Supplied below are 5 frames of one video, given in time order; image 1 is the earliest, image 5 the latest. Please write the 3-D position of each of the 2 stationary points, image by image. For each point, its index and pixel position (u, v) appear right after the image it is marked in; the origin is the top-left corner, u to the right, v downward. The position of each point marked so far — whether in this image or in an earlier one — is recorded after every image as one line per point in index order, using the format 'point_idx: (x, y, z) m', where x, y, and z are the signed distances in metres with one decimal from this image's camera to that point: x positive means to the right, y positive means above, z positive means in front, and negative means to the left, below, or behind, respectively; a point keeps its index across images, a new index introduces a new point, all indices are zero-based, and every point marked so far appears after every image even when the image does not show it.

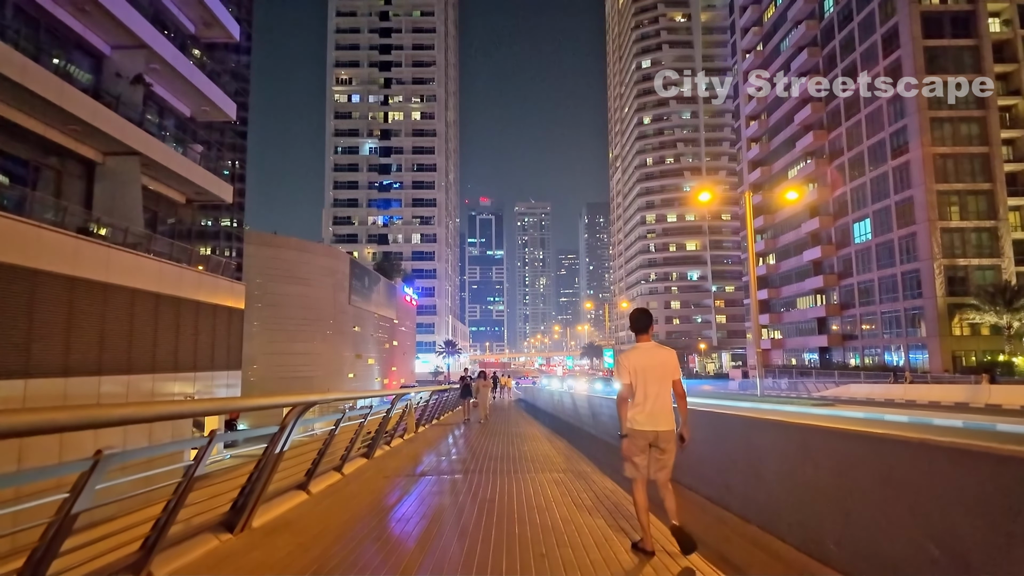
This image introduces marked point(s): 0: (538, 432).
0: (+0.7, -4.1, +16.4) m
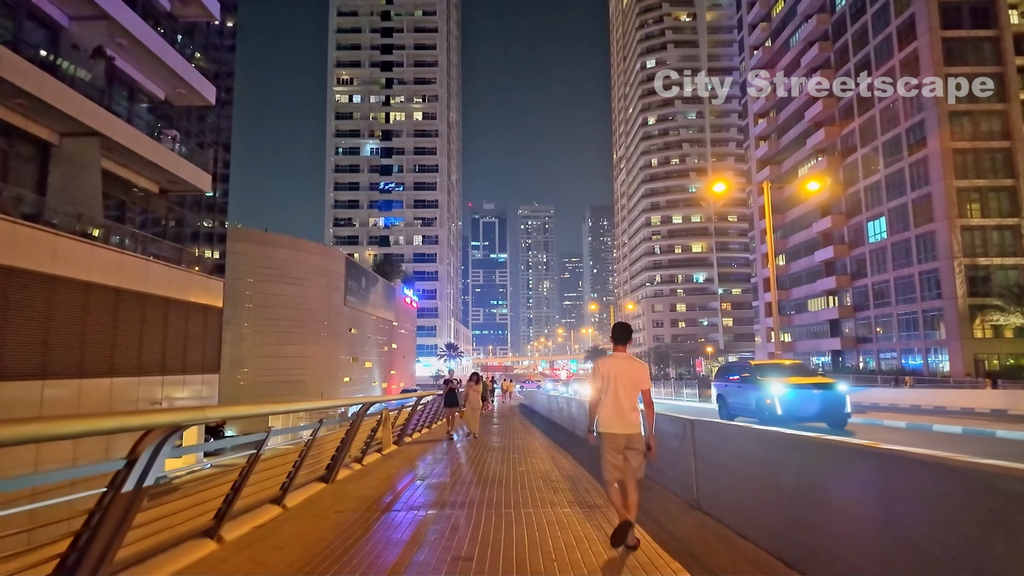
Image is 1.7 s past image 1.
0: (+0.7, -3.9, +14.6) m
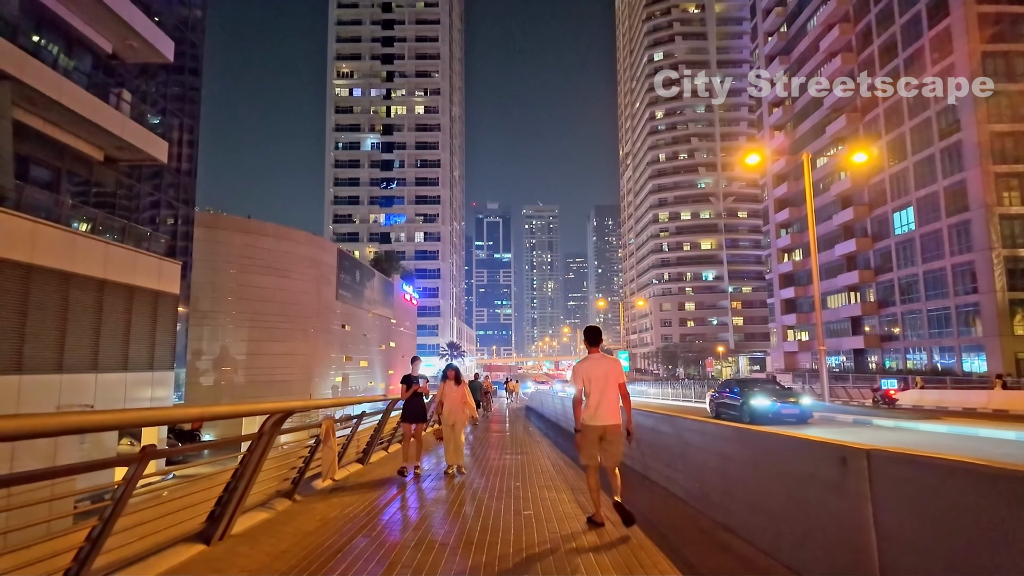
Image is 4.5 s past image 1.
0: (+0.7, -3.4, +11.5) m
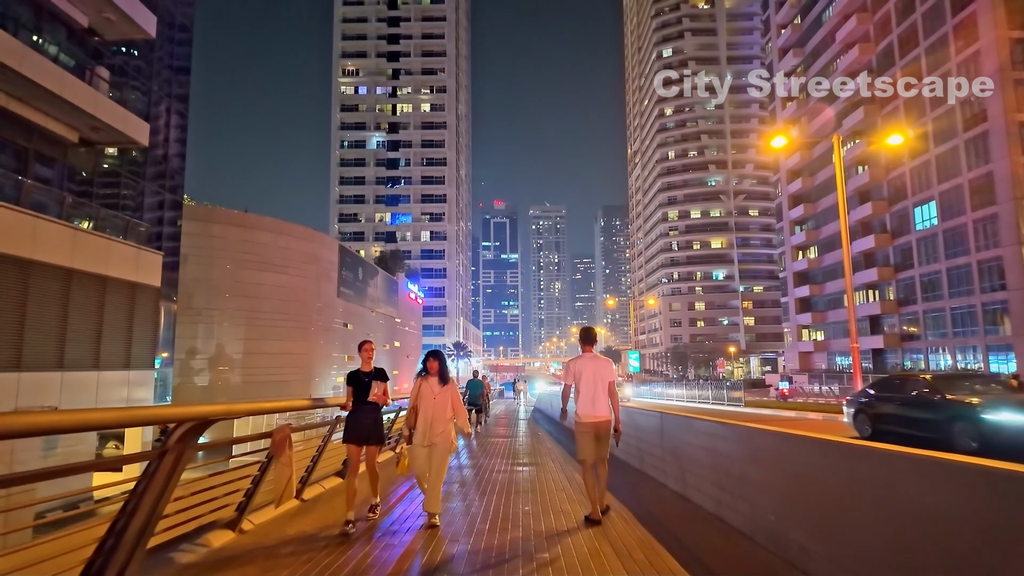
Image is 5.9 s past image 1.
0: (+0.9, -3.1, +10.0) m
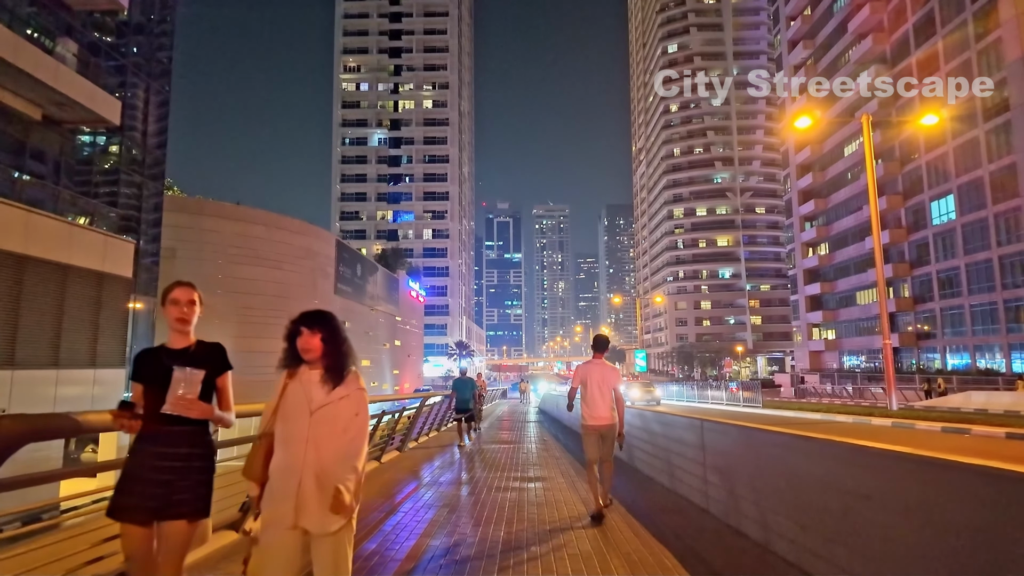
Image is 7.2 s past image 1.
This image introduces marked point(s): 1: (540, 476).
0: (+0.9, -2.9, +8.5) m
1: (+0.5, -3.0, +9.5) m
